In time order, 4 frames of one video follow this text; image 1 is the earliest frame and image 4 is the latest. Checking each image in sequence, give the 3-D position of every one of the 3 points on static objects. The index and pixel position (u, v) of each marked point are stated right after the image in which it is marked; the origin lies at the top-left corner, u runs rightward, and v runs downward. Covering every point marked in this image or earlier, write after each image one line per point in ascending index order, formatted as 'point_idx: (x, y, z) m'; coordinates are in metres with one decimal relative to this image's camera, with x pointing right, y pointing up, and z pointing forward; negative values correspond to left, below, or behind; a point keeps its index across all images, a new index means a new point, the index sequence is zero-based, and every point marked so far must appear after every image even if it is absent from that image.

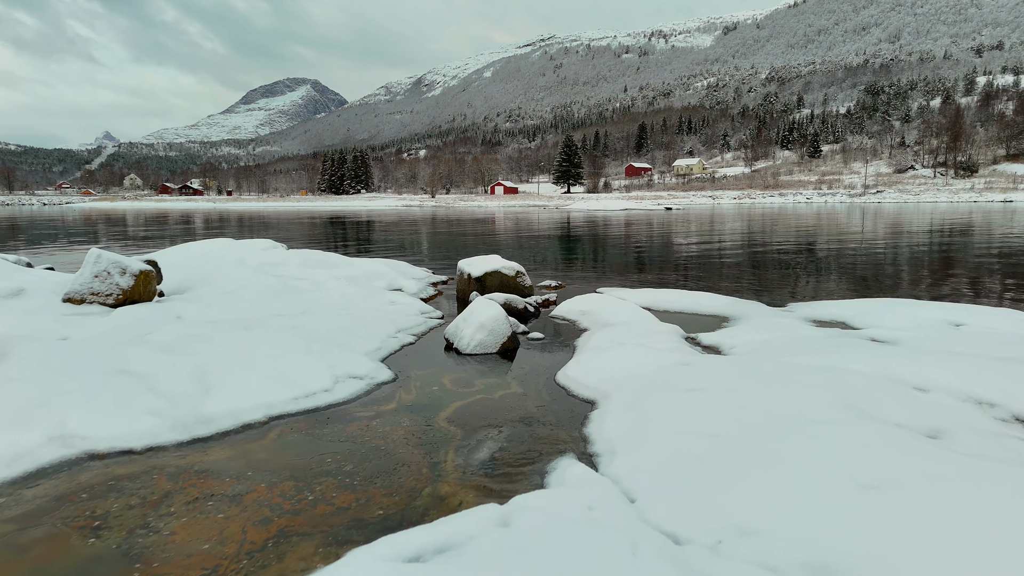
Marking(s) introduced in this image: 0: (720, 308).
0: (+3.3, -0.3, +11.1) m
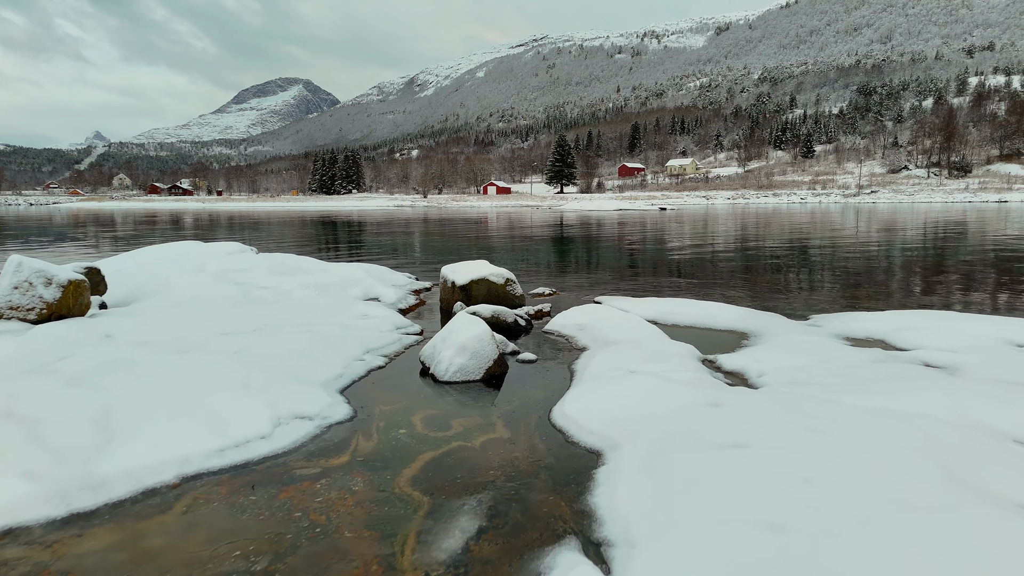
0: (+3.1, -0.5, +9.8) m
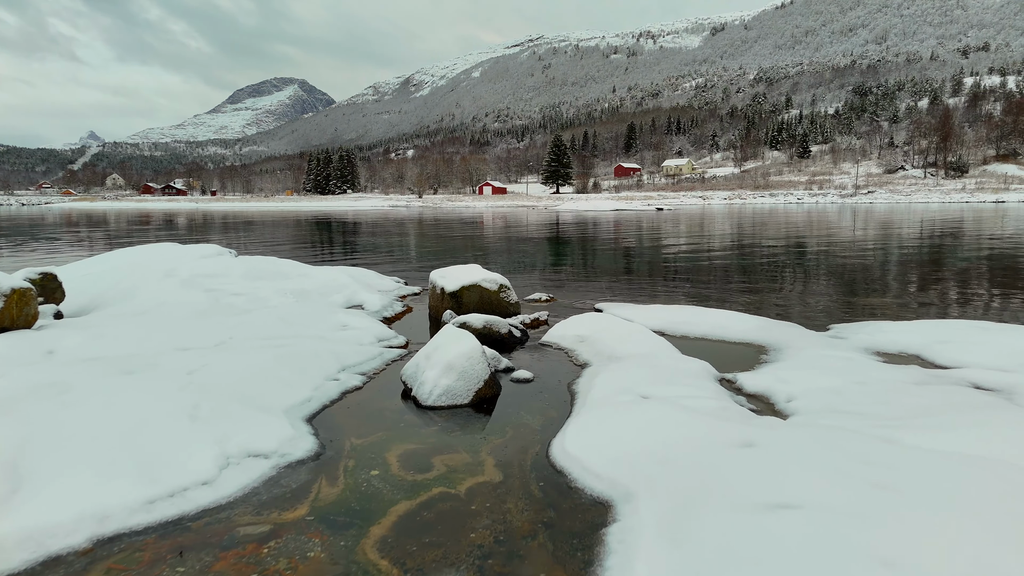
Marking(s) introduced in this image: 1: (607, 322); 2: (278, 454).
0: (+3.0, -0.6, +8.9) m
1: (+1.2, -0.5, +9.2) m
2: (-1.7, -1.2, +5.0) m
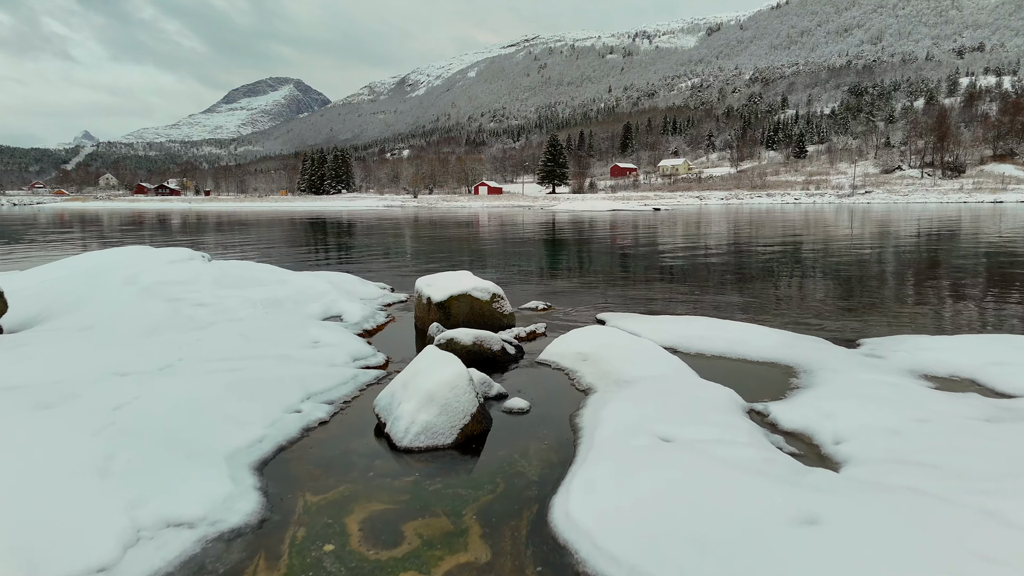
0: (+2.9, -0.7, +7.9) m
1: (+1.1, -0.6, +8.1) m
2: (-1.7, -1.3, +4.0) m
